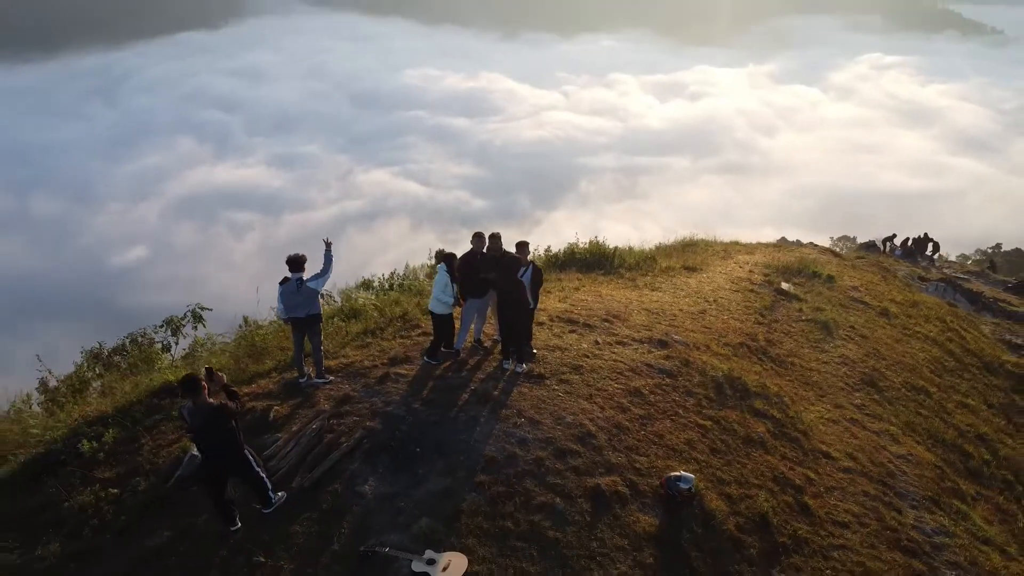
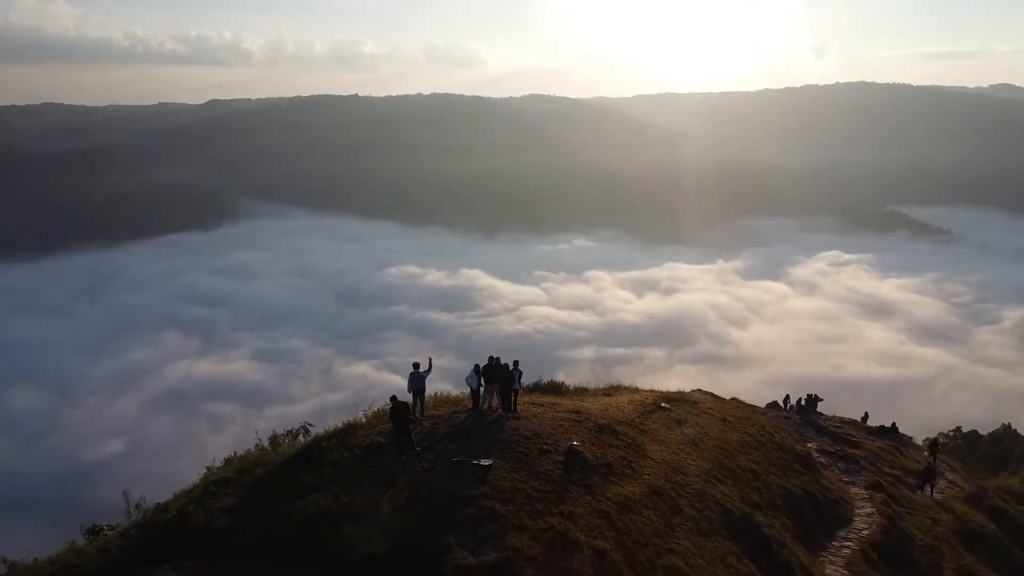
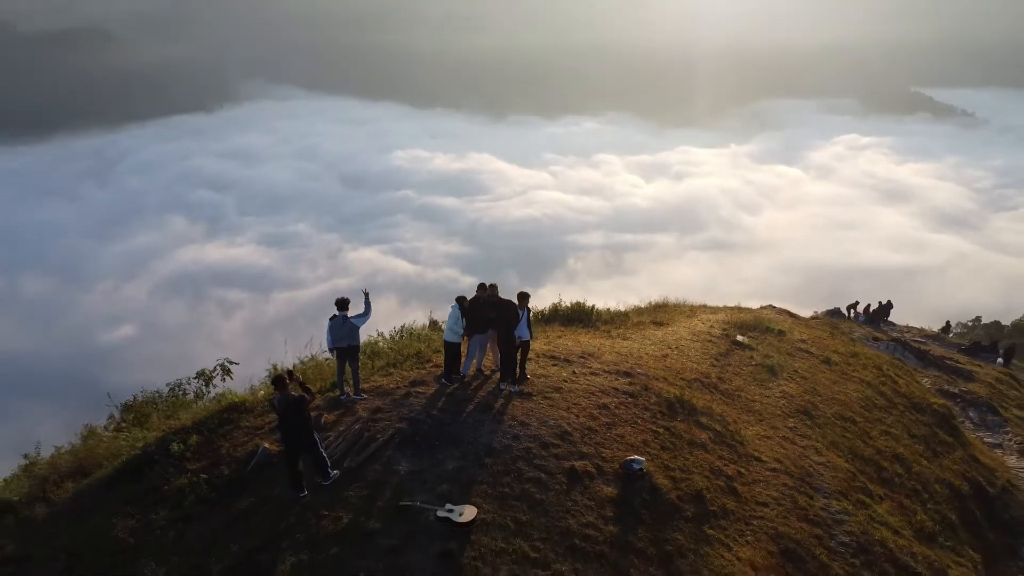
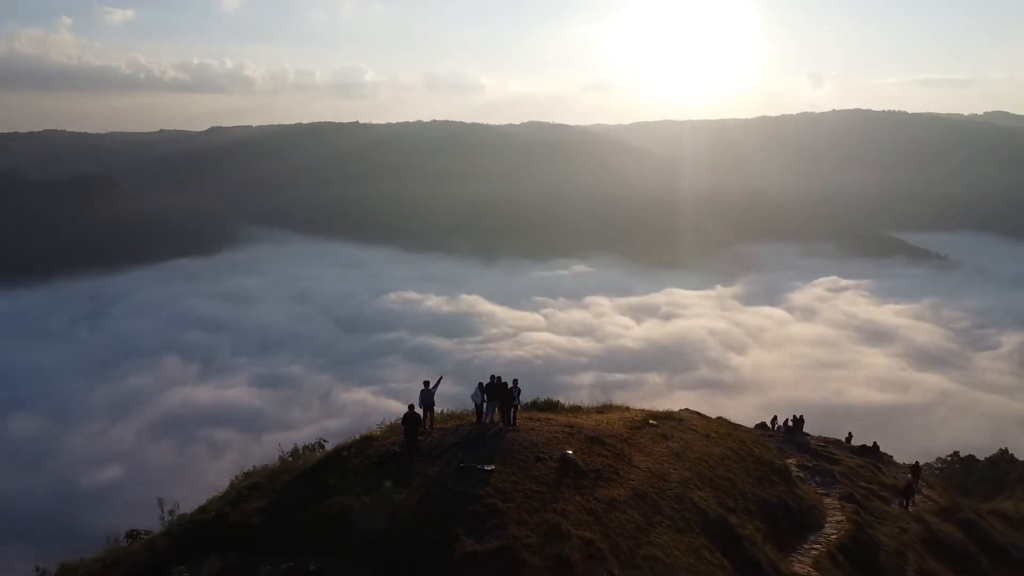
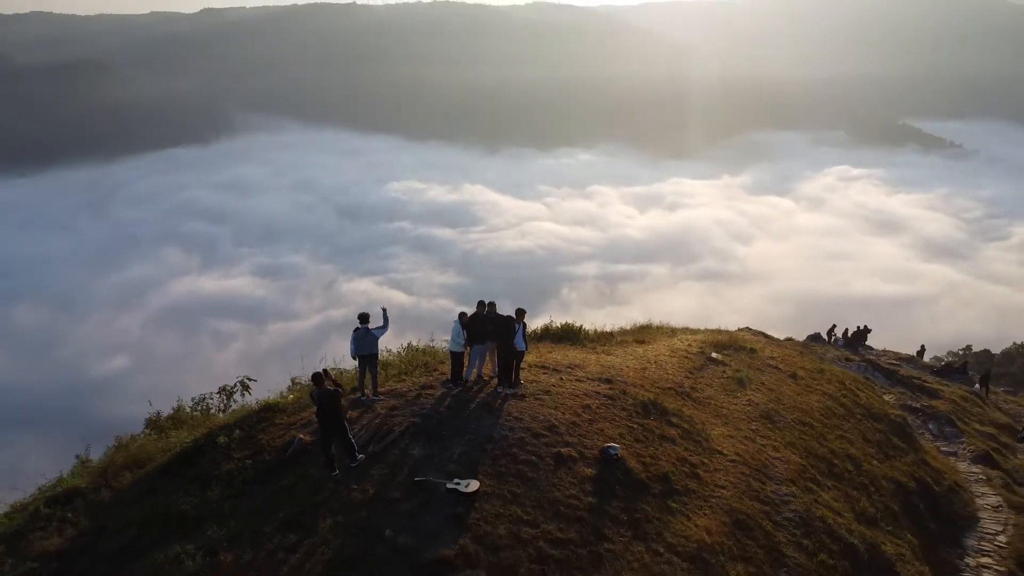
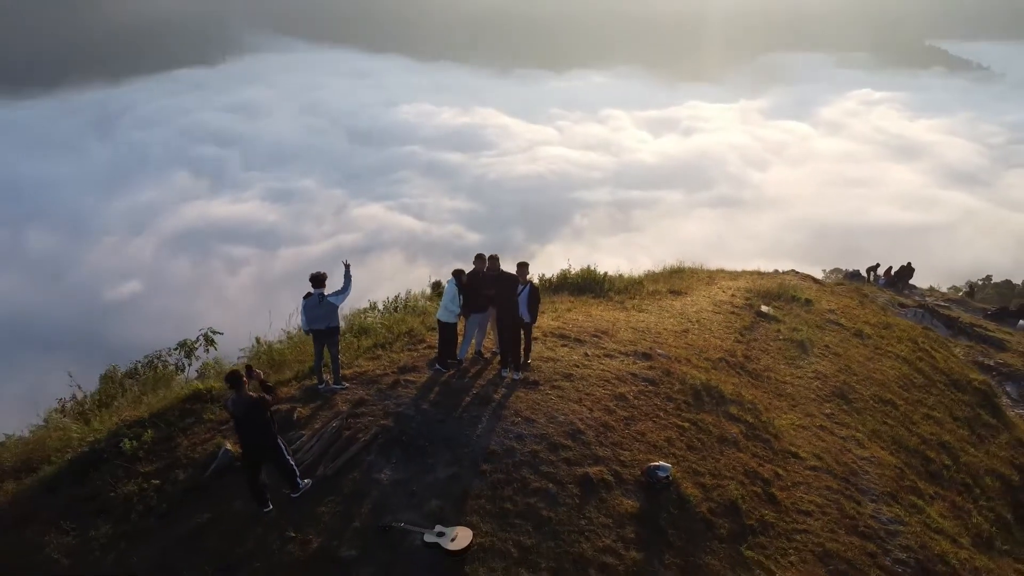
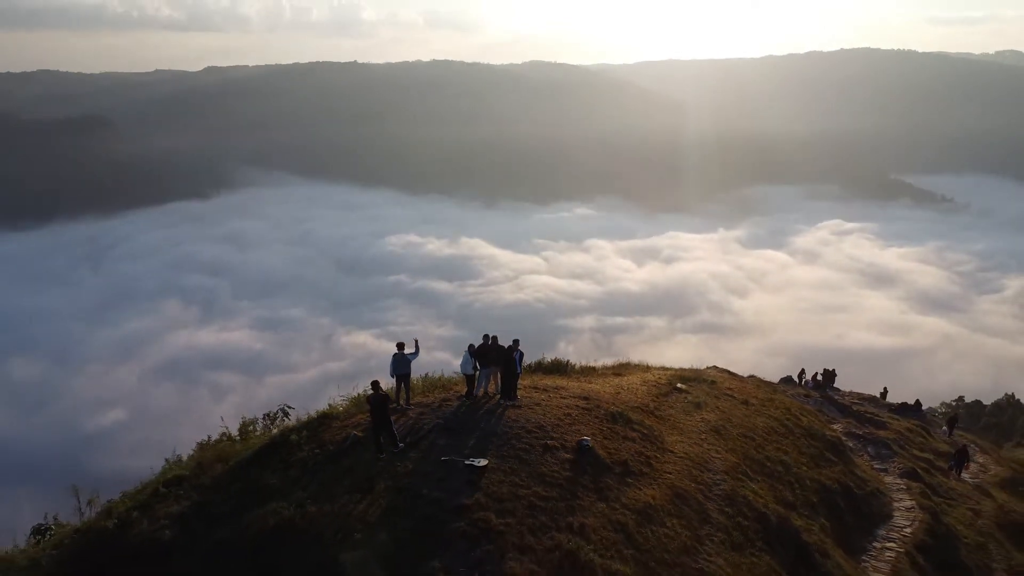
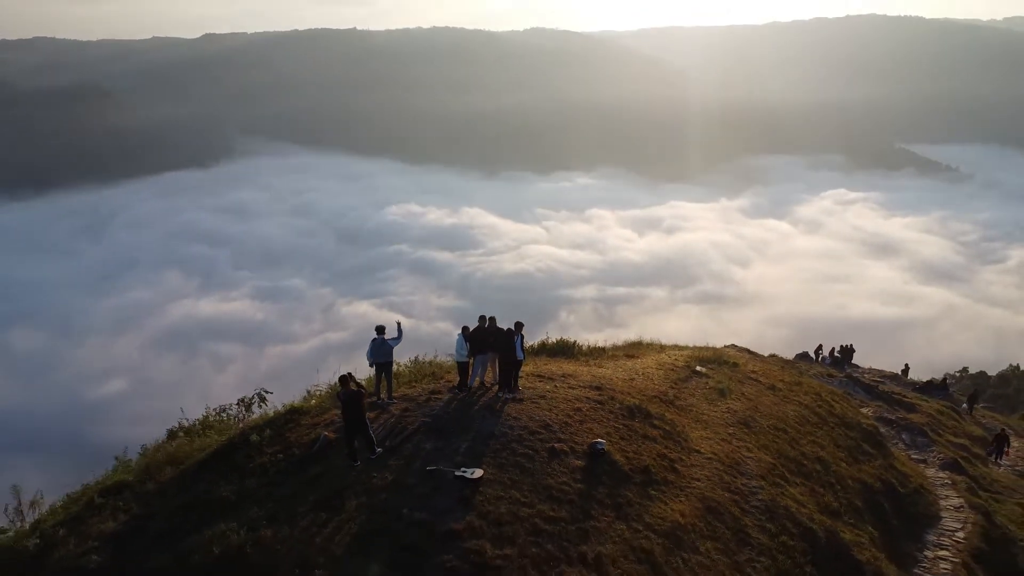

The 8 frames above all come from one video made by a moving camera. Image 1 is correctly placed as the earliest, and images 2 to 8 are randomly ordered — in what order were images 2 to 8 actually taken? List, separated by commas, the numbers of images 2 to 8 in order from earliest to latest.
6, 3, 5, 8, 7, 2, 4
